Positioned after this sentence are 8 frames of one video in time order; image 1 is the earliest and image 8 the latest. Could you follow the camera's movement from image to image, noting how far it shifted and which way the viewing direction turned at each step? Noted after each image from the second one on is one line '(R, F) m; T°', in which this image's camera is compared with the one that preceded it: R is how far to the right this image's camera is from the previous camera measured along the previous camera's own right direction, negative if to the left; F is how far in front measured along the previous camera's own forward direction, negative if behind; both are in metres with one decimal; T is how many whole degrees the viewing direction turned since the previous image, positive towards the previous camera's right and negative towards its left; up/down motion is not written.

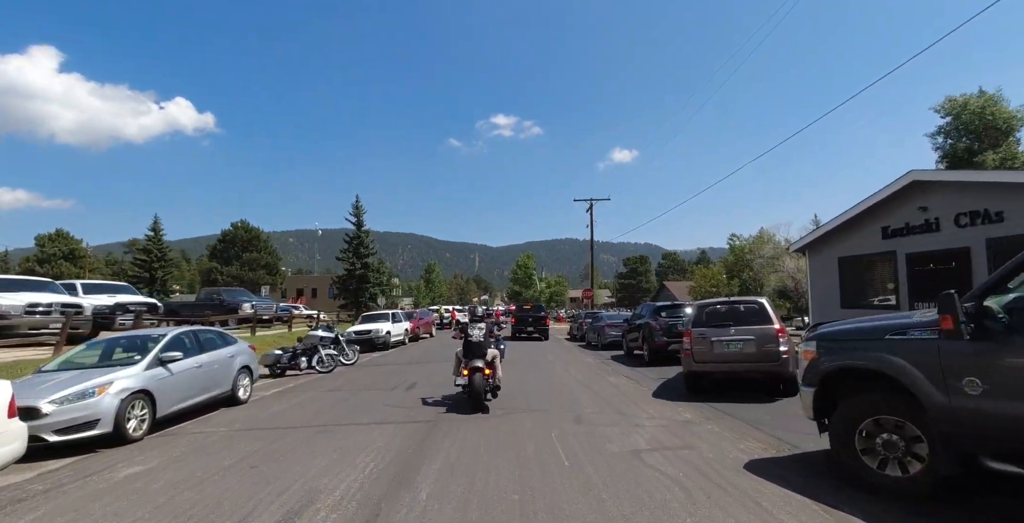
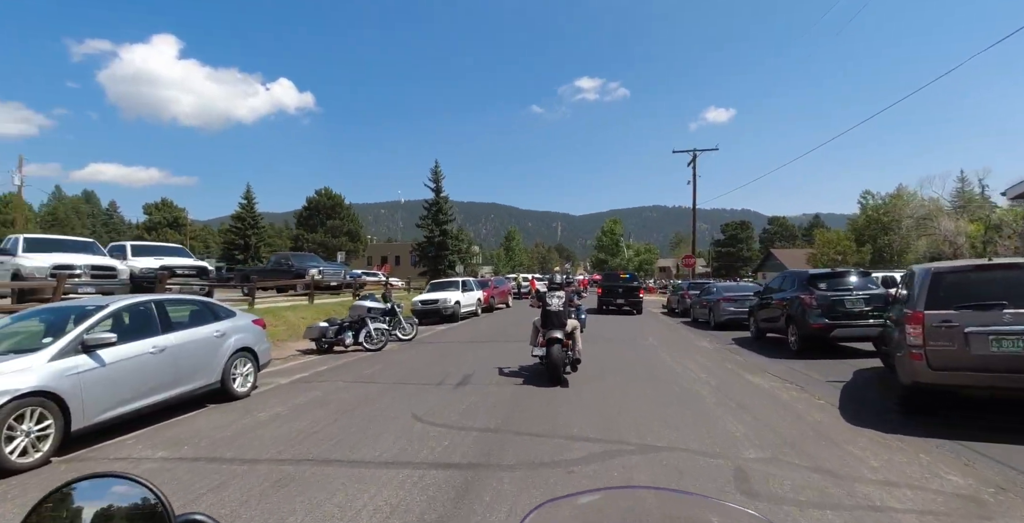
(-0.2, +3.5) m; -9°
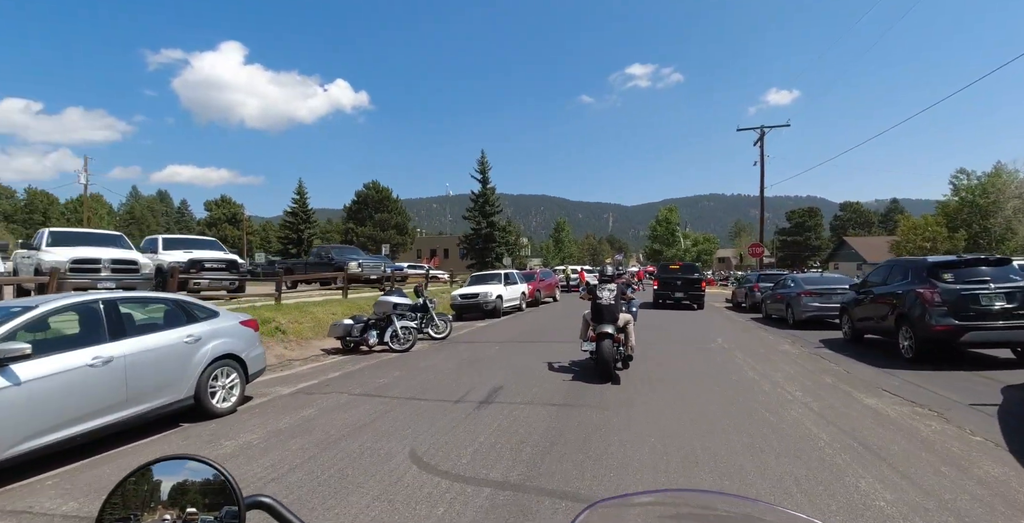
(+0.2, +1.7) m; -6°
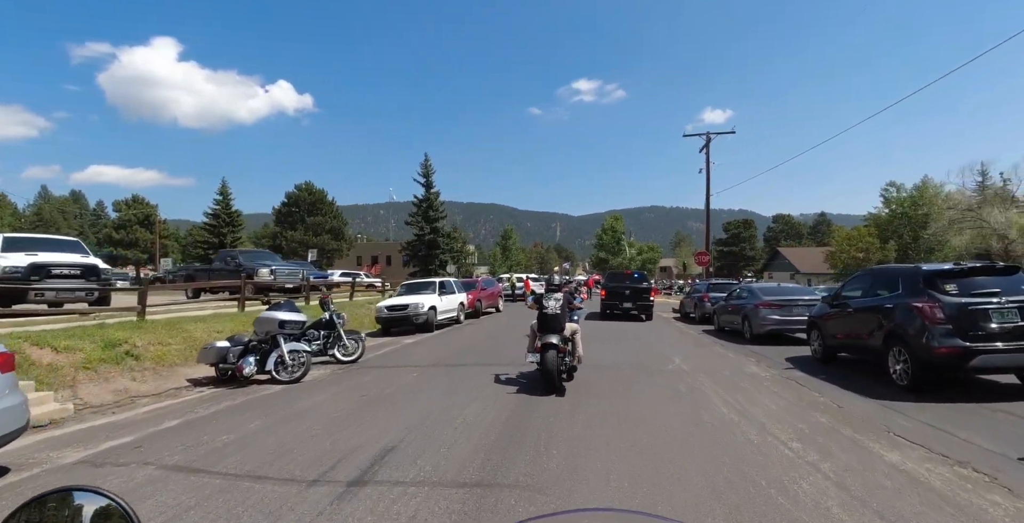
(+0.5, +2.1) m; +6°
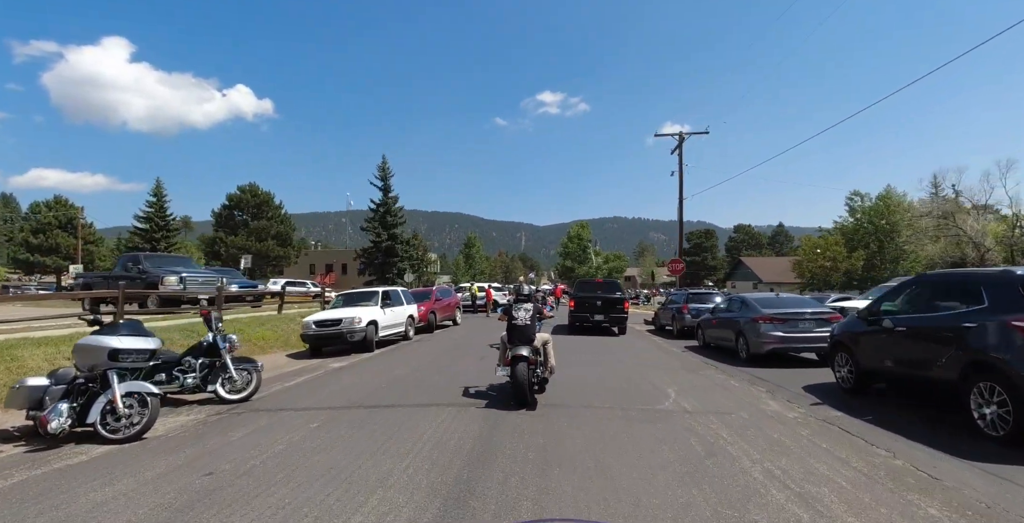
(+0.3, +2.6) m; +4°
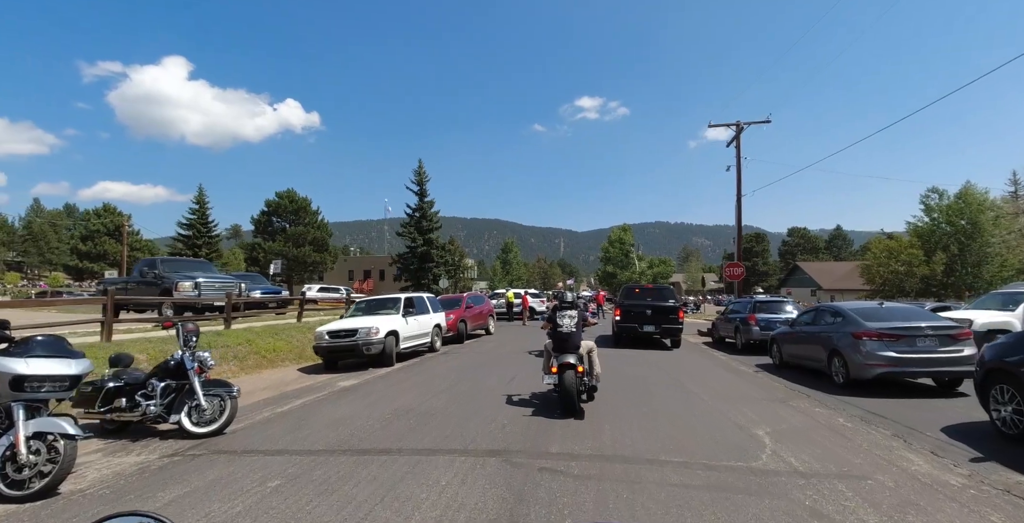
(0.0, +1.9) m; -4°
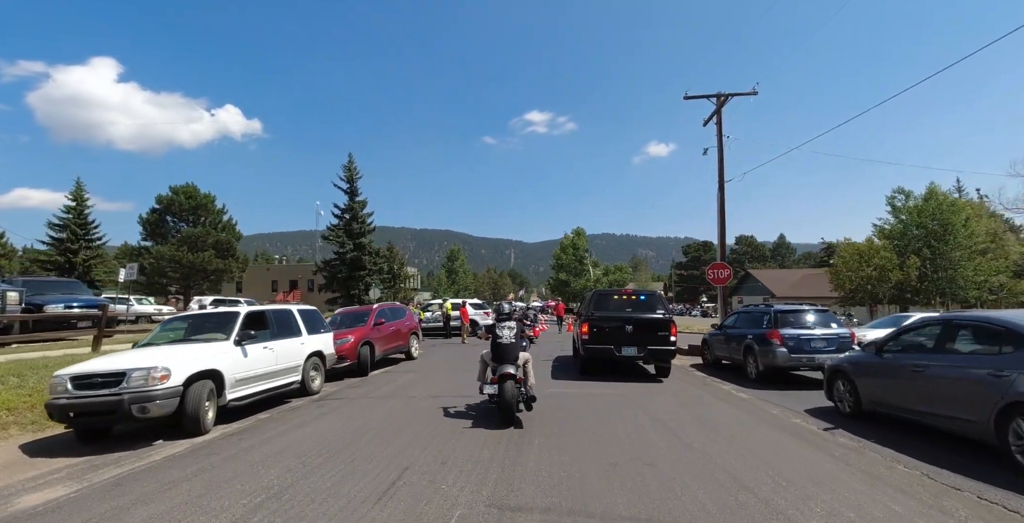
(+0.6, +5.1) m; +5°
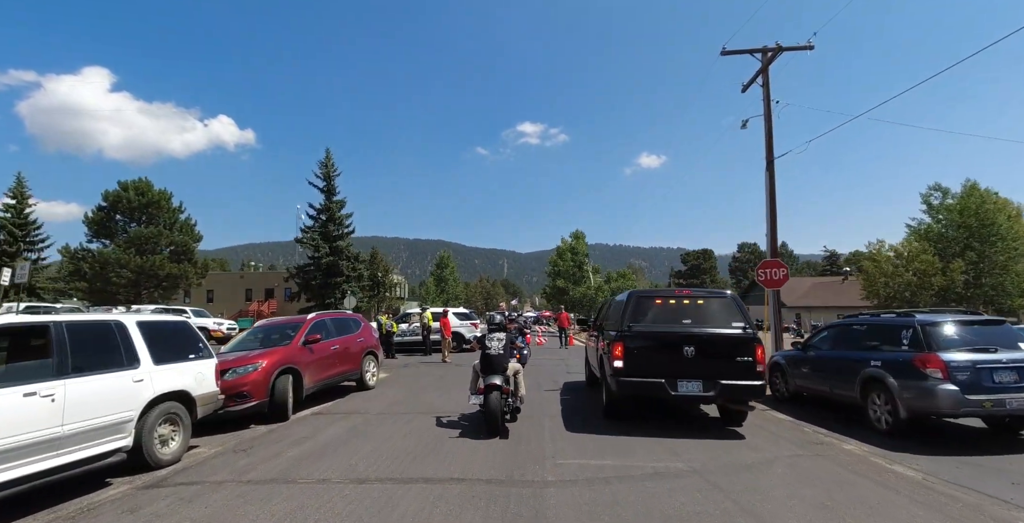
(0.0, +4.0) m; +1°
